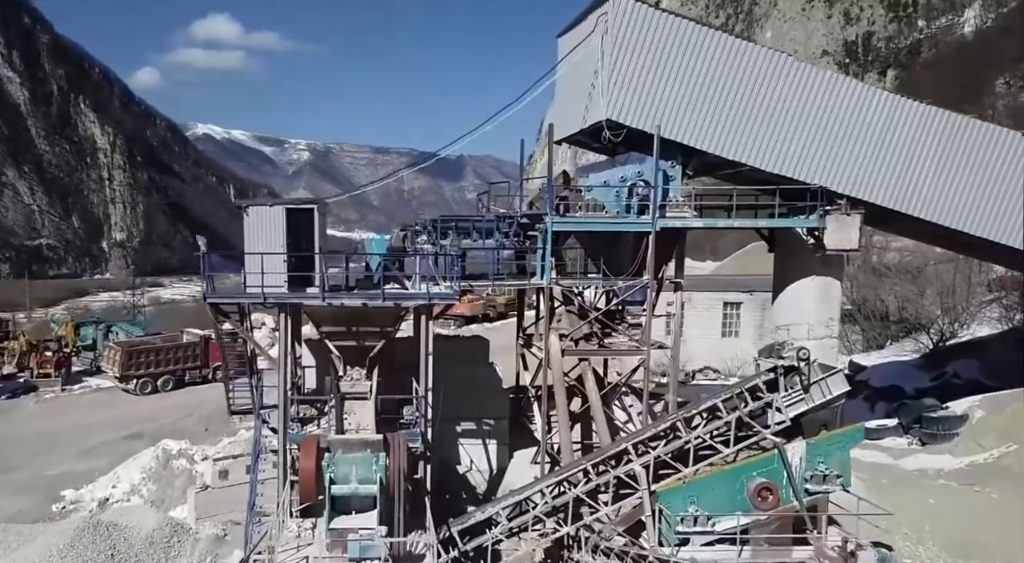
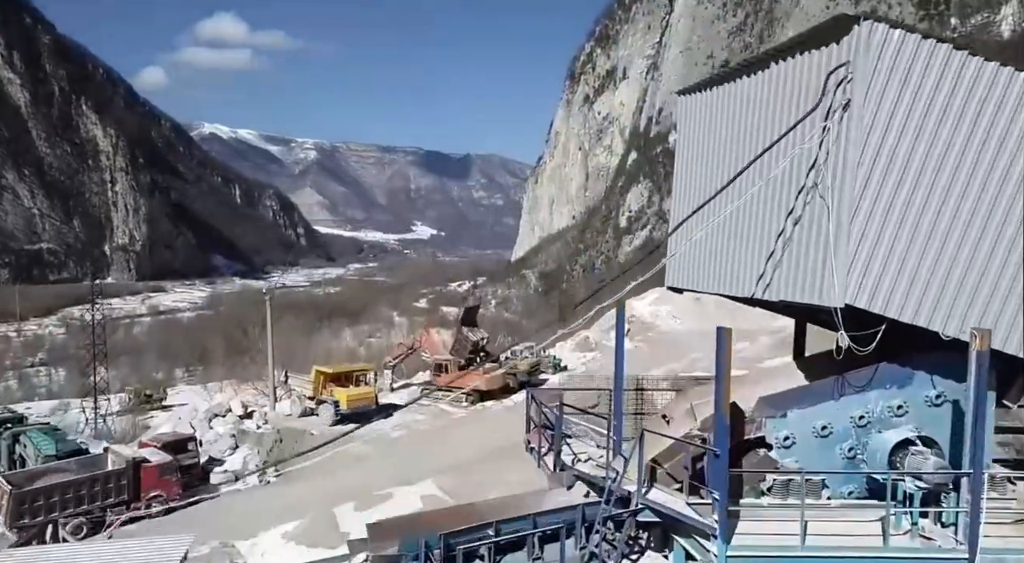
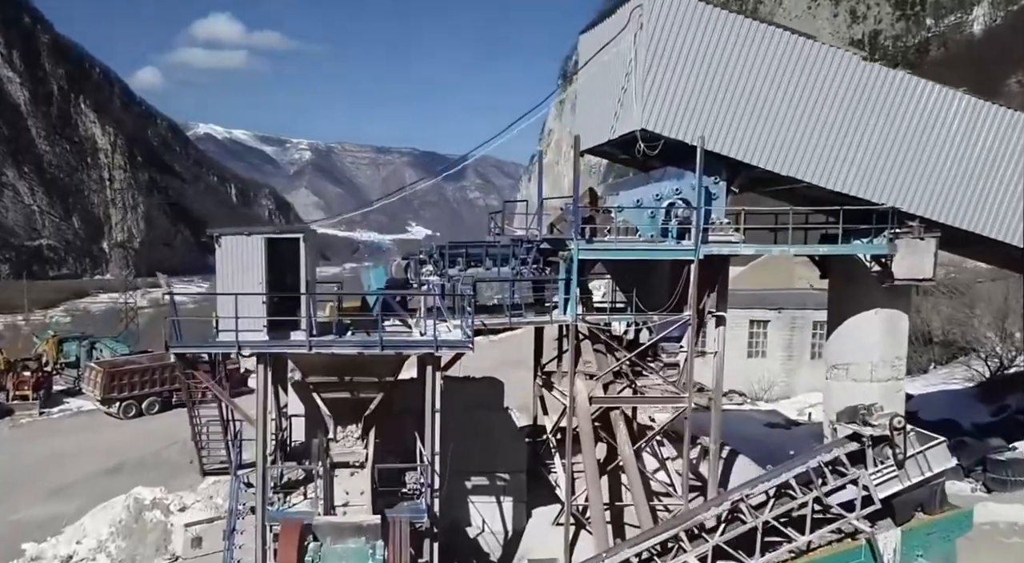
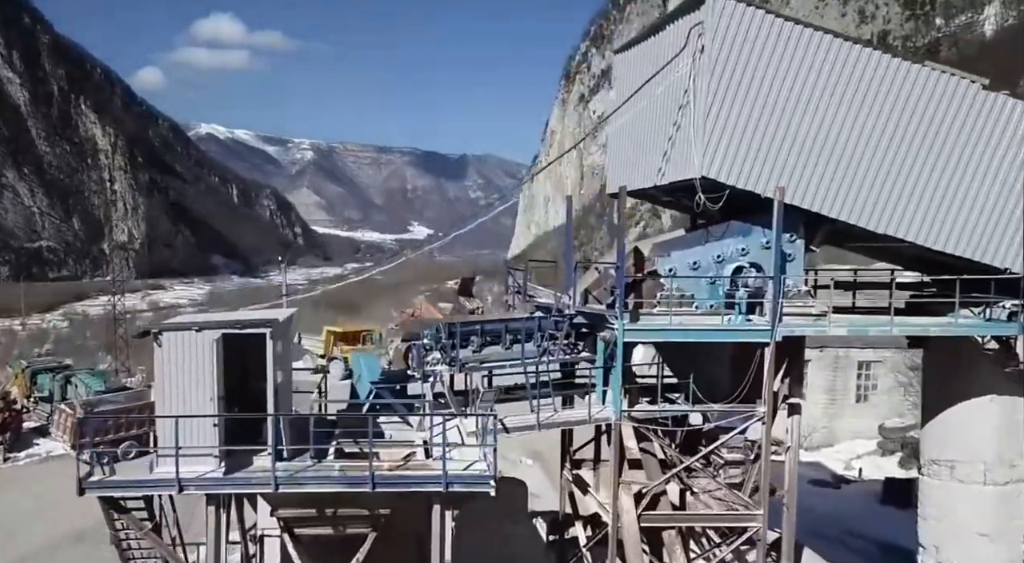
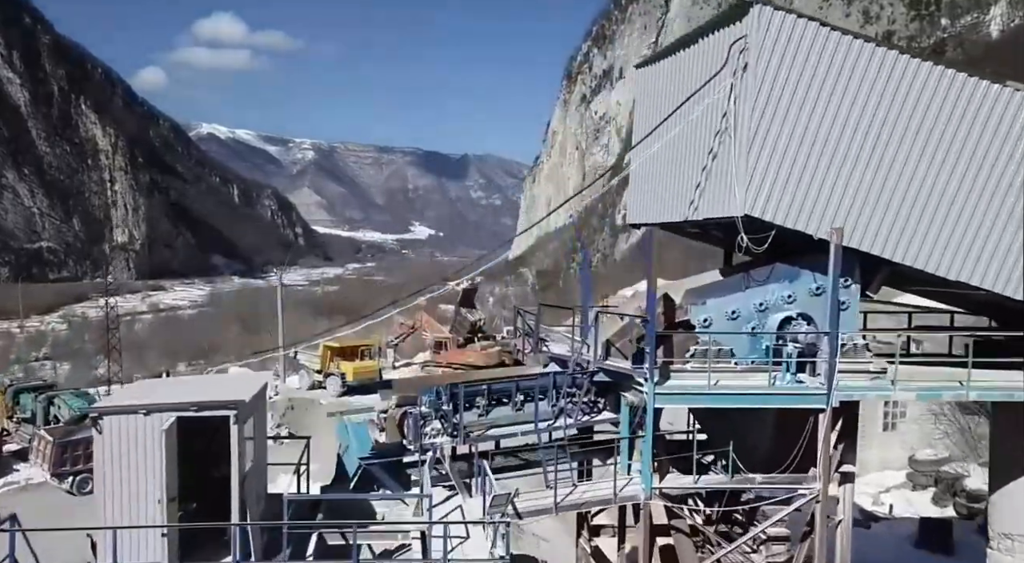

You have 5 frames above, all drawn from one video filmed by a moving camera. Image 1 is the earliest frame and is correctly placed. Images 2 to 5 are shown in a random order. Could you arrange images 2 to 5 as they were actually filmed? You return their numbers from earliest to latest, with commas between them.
3, 4, 5, 2
